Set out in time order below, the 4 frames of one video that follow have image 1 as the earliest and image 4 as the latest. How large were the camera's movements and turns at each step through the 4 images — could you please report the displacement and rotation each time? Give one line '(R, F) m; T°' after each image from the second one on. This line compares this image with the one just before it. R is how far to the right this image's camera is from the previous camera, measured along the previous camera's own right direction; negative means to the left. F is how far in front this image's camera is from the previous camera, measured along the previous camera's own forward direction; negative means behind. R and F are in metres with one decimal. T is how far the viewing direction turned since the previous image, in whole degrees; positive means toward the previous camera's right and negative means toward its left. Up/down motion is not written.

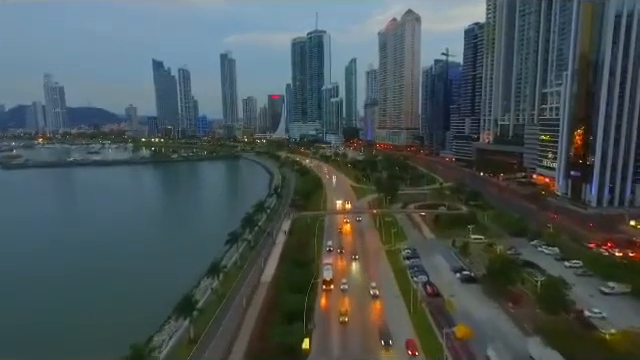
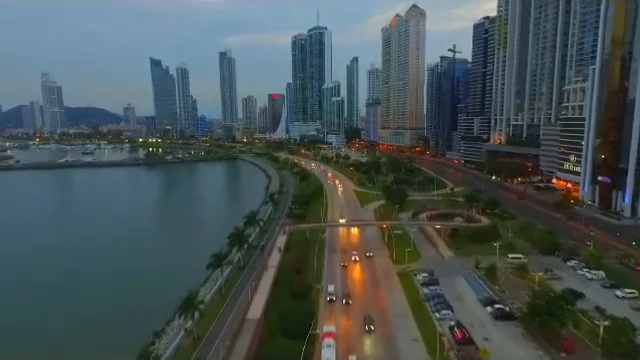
(+0.1, +5.0) m; 0°
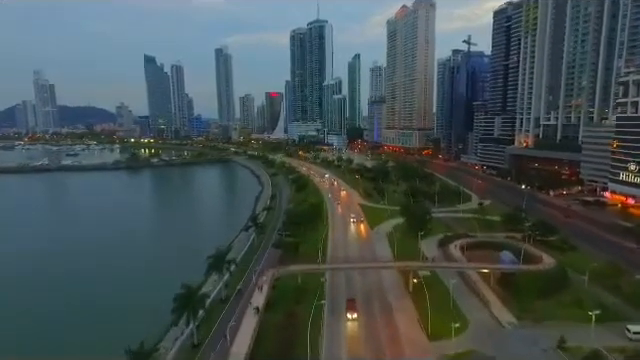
(+0.2, +10.6) m; 0°
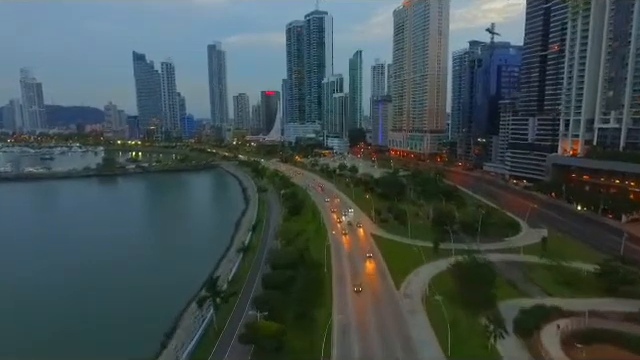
(-0.1, +13.6) m; 0°
